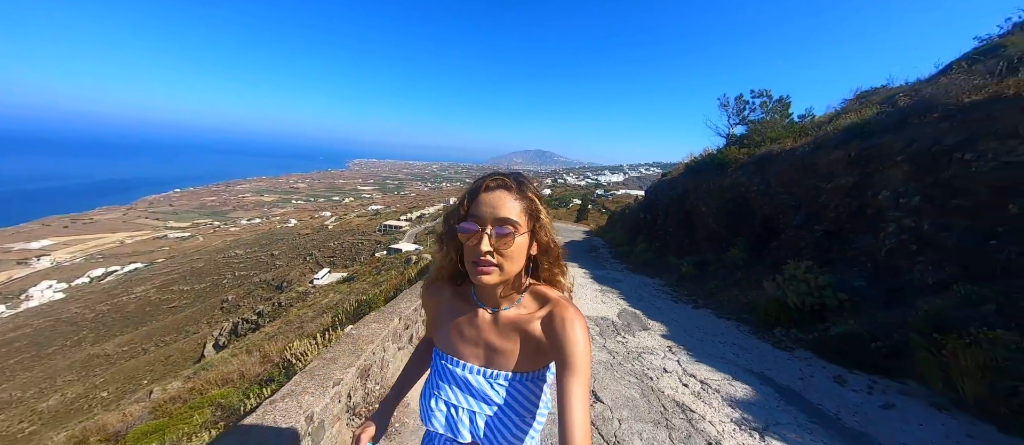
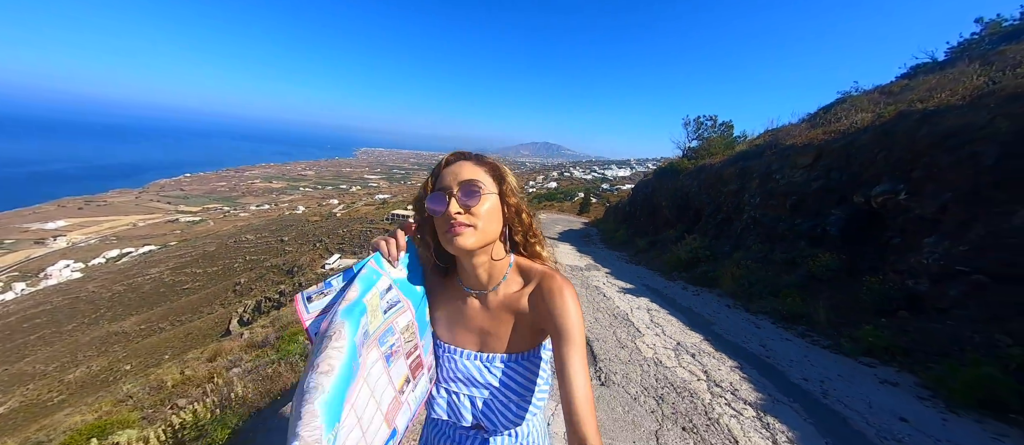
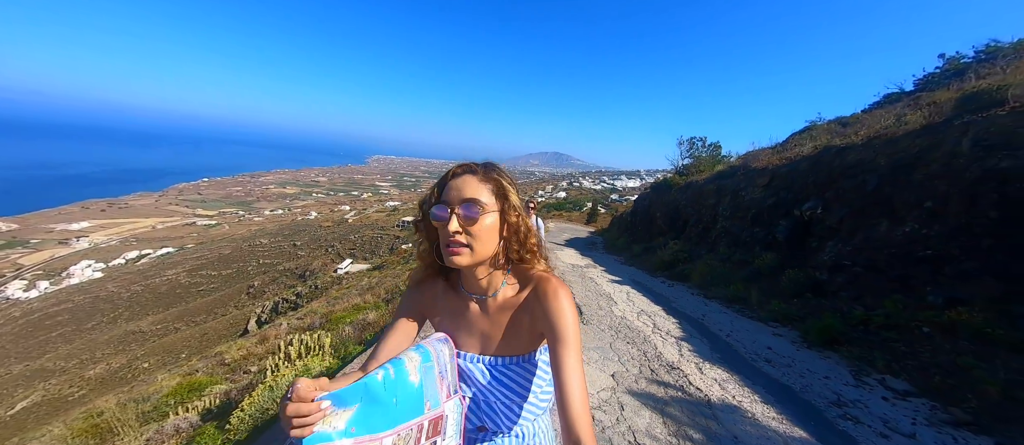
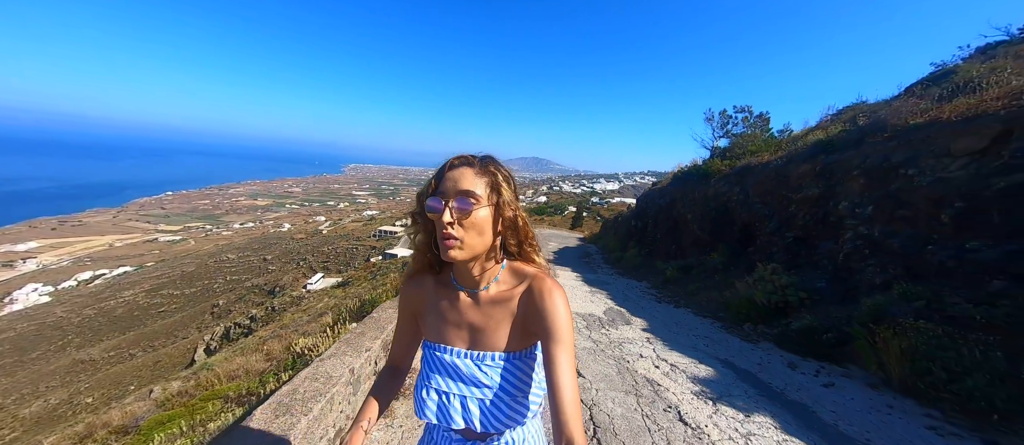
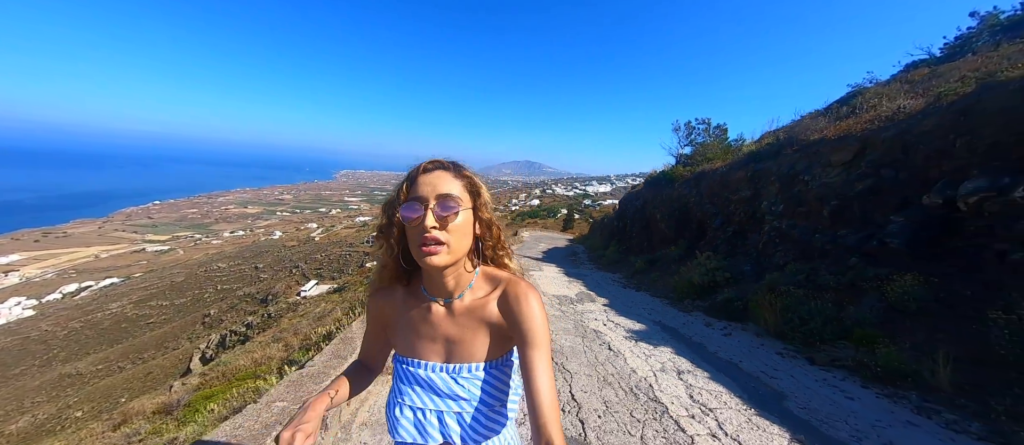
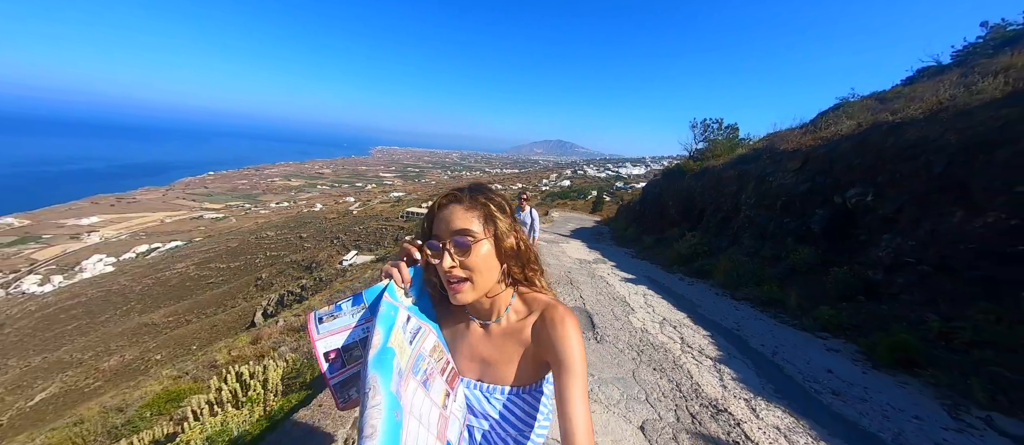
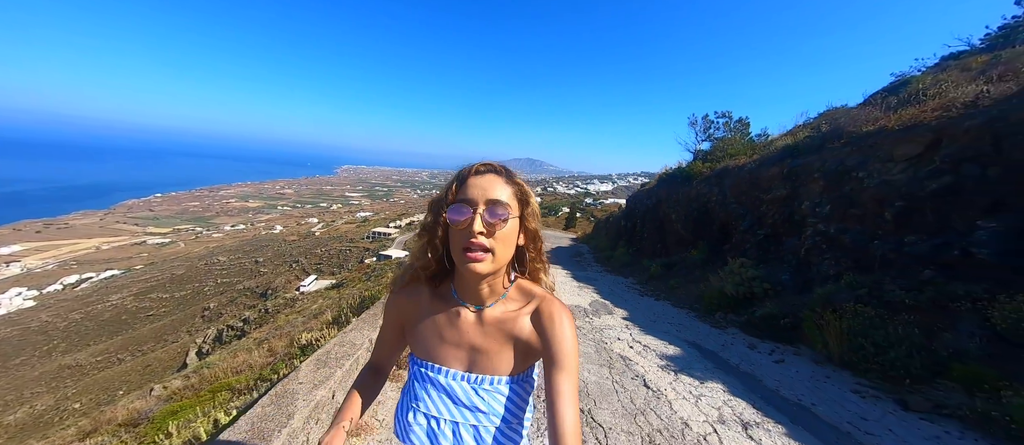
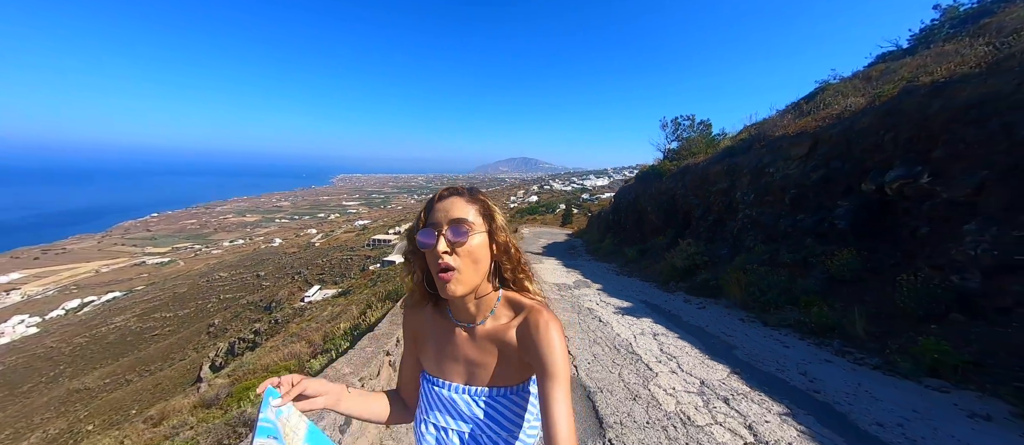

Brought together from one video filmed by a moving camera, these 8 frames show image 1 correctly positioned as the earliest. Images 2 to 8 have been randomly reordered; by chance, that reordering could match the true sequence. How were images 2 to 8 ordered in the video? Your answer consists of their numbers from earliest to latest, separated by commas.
4, 7, 5, 8, 2, 6, 3
